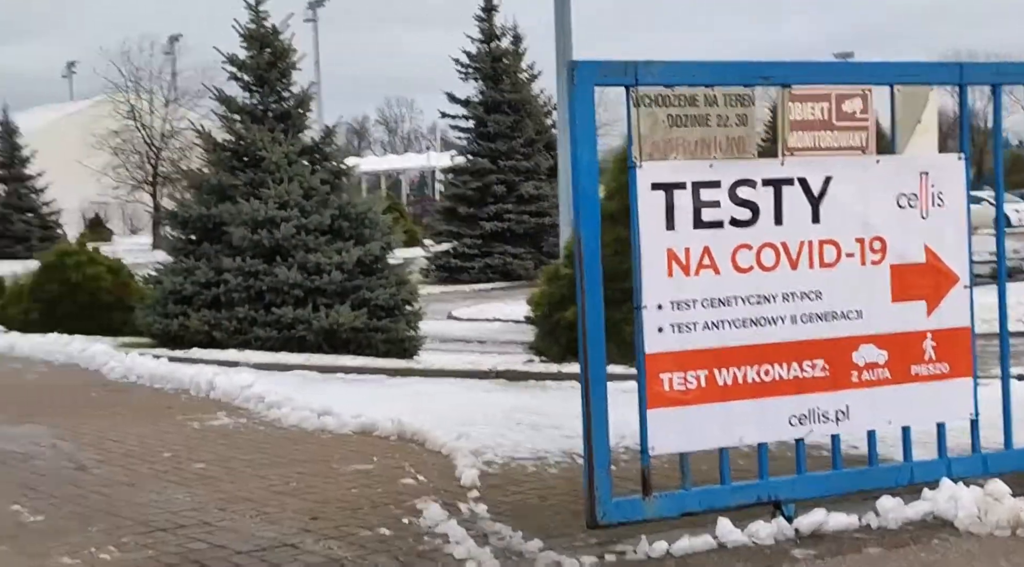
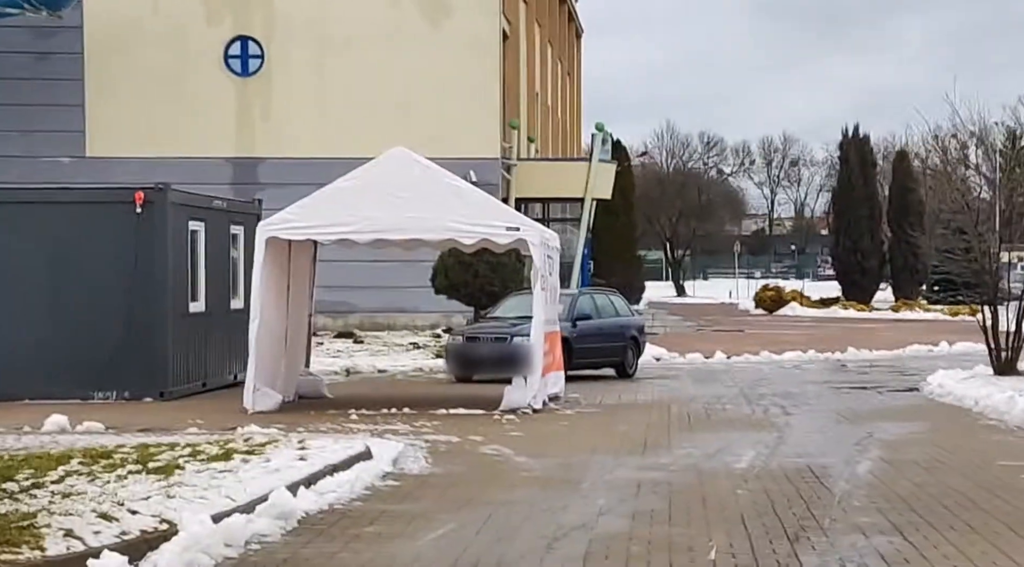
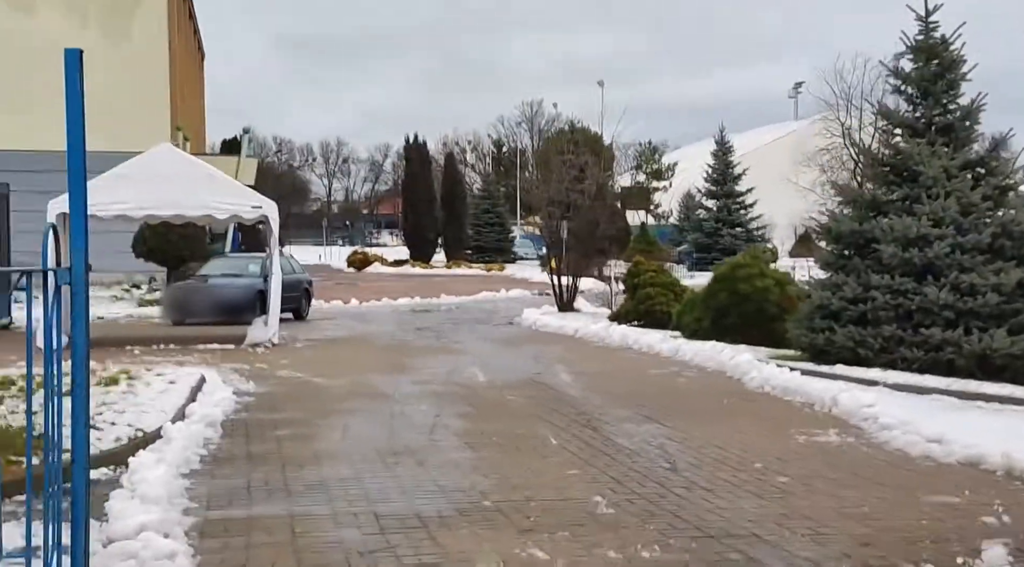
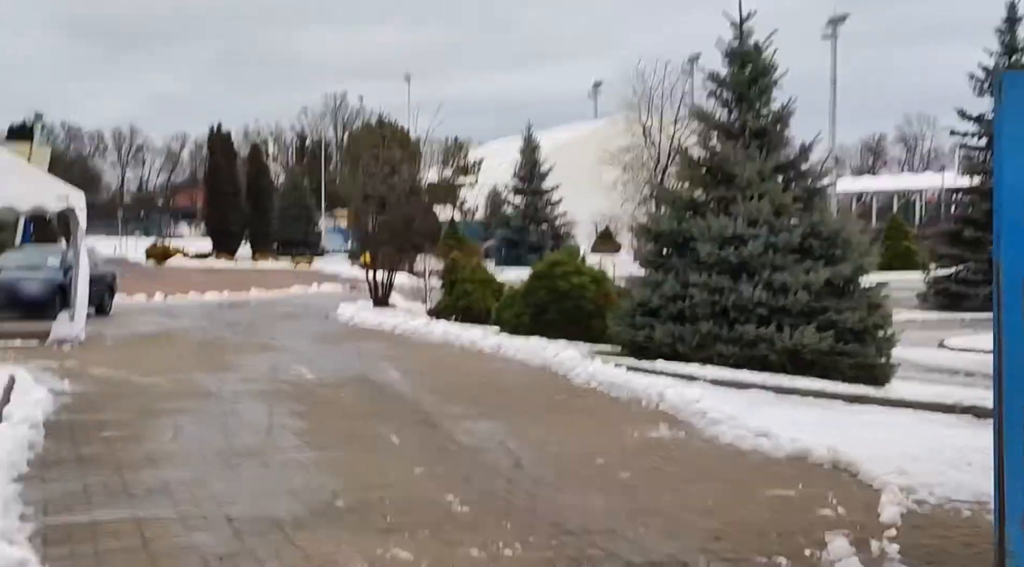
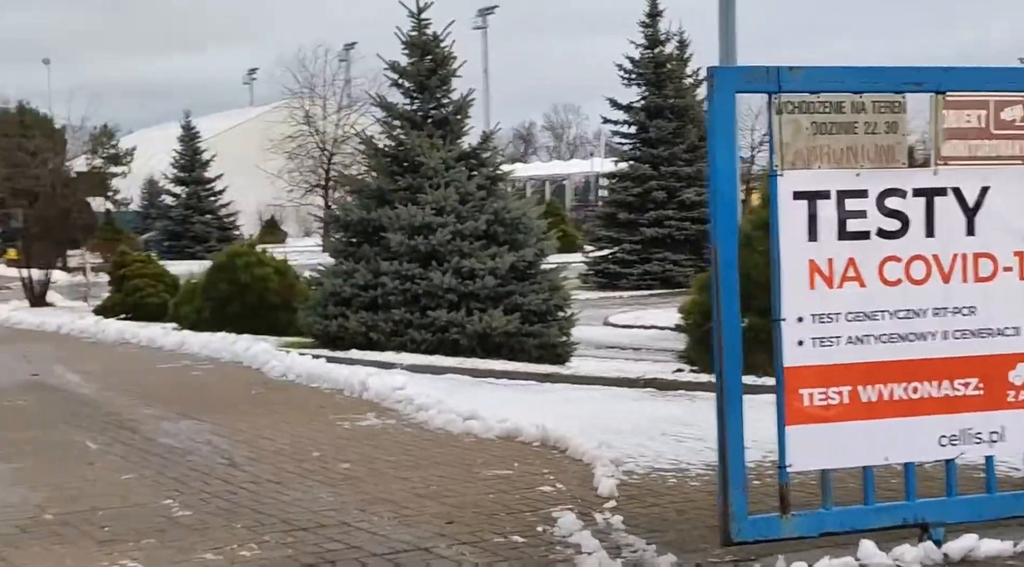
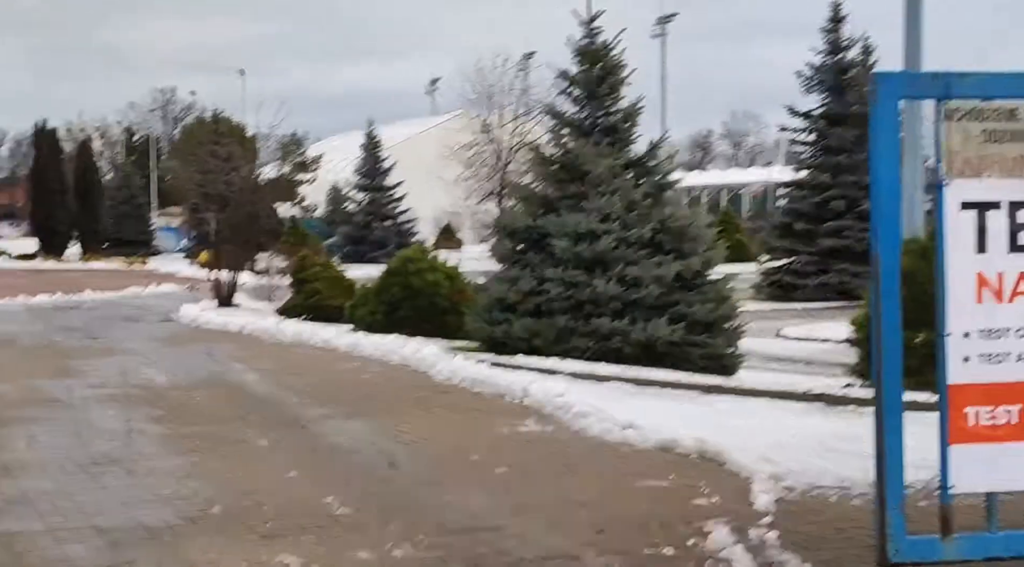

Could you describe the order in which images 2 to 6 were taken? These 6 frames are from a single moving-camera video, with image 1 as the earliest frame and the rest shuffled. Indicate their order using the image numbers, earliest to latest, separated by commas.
5, 6, 4, 3, 2
